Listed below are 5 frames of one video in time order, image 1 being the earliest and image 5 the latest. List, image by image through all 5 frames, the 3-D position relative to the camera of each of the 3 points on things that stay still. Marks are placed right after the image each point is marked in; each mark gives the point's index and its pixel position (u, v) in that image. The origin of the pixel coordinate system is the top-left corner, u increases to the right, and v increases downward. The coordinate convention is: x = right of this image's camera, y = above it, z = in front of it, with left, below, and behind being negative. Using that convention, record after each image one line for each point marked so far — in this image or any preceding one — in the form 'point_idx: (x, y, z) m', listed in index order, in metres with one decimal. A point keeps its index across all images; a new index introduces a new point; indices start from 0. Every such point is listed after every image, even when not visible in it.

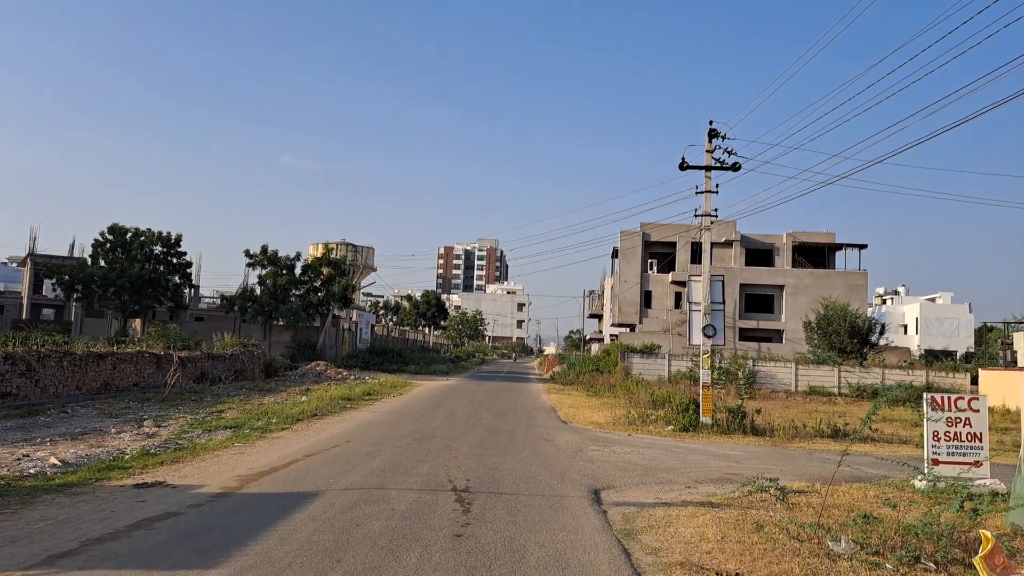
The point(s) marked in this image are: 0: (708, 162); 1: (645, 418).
0: (+5.0, +3.2, +18.1) m
1: (+3.7, -3.6, +19.4) m
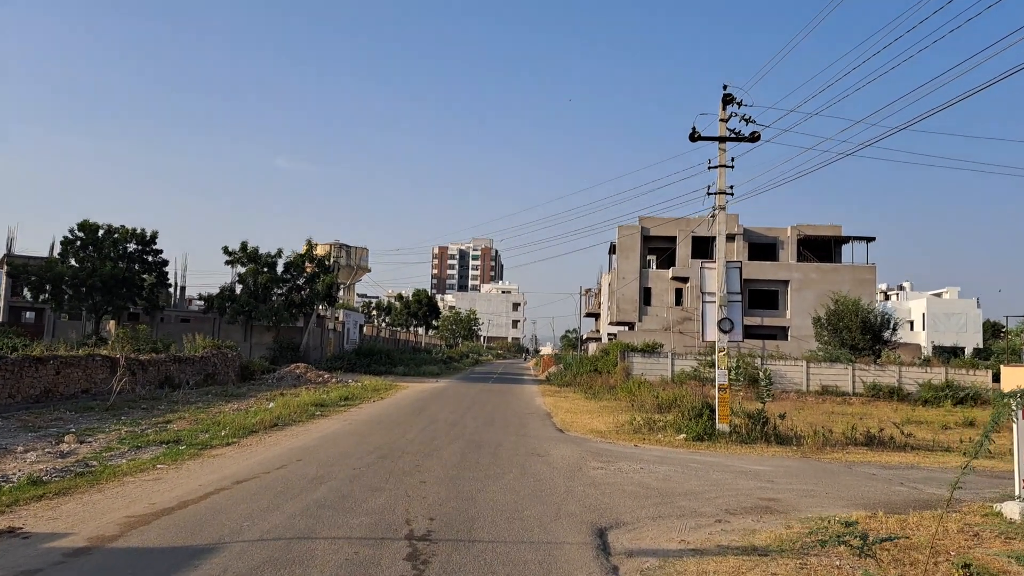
0: (+4.7, +3.5, +15.8) m
1: (+3.4, -3.3, +17.2) m
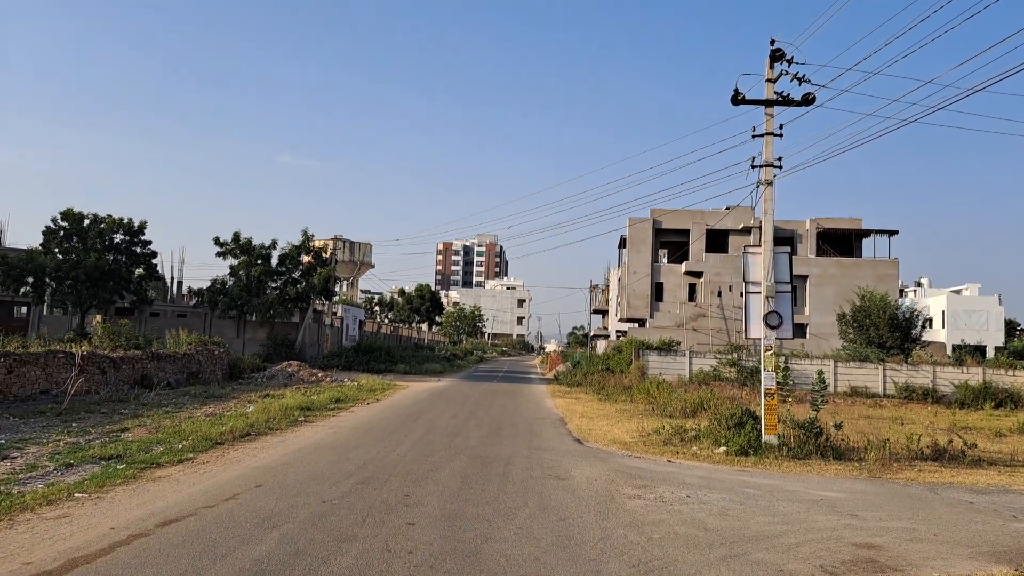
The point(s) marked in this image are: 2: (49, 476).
0: (+4.9, +3.7, +13.5) m
1: (+3.6, -3.1, +14.9) m
2: (-6.2, -2.5, +9.5) m
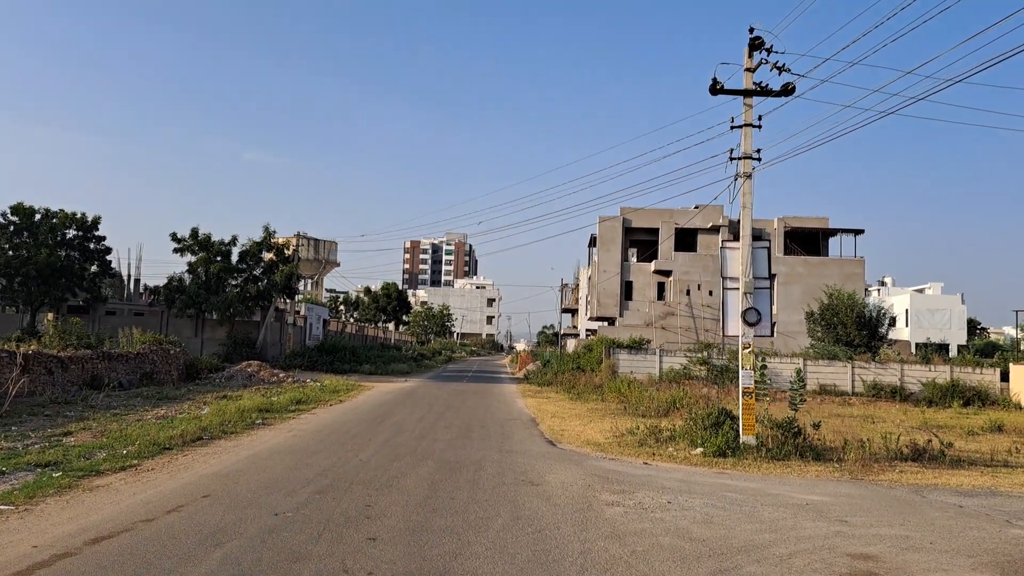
0: (+4.4, +3.8, +13.1) m
1: (+3.0, -3.0, +14.4) m
2: (-6.6, -2.4, +8.6) m
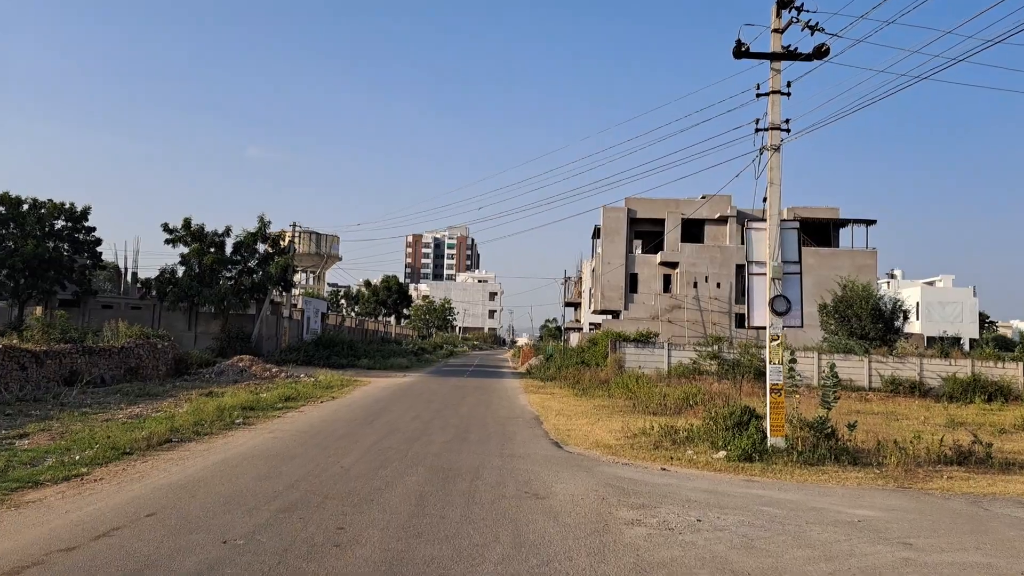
0: (+4.4, +4.1, +11.8) m
1: (+3.1, -2.8, +13.2) m
2: (-6.6, -2.2, +7.3) m
